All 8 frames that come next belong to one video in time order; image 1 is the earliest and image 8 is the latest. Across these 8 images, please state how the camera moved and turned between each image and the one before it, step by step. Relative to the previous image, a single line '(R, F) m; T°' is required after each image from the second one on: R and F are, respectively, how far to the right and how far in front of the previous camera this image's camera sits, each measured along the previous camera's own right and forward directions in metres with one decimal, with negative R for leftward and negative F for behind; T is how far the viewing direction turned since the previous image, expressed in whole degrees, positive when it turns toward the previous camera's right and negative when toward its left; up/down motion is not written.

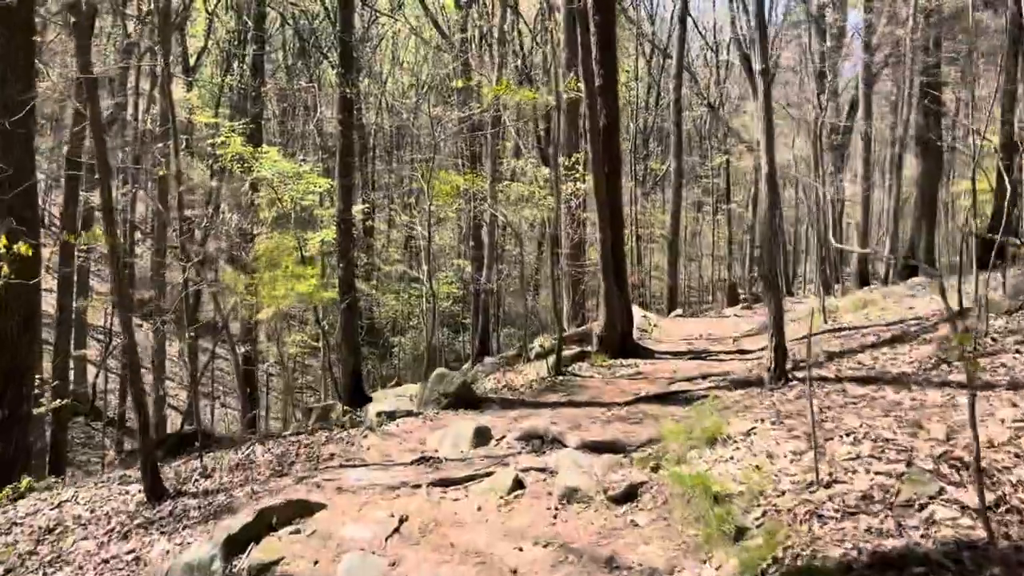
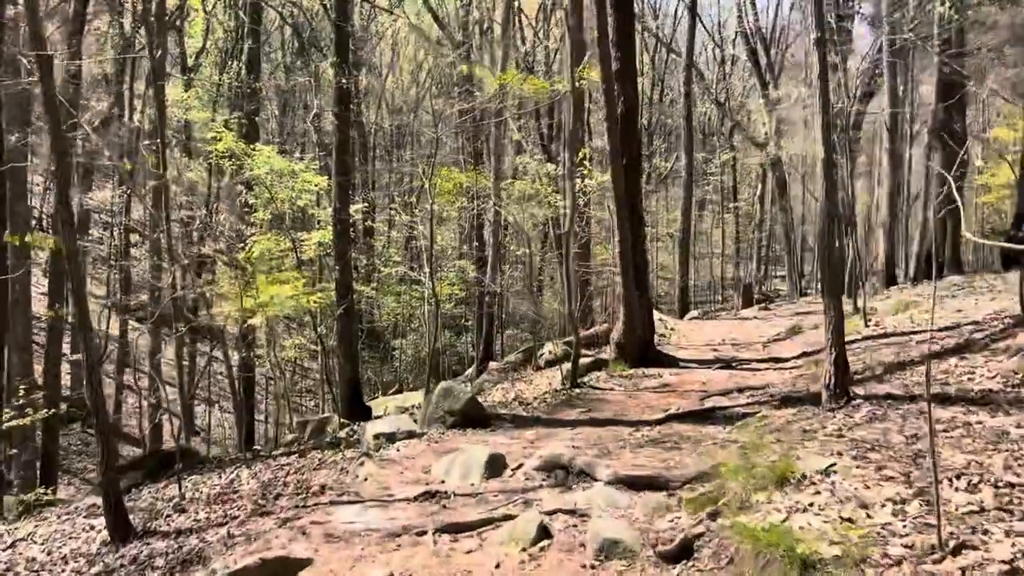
(-0.1, +0.8) m; 0°
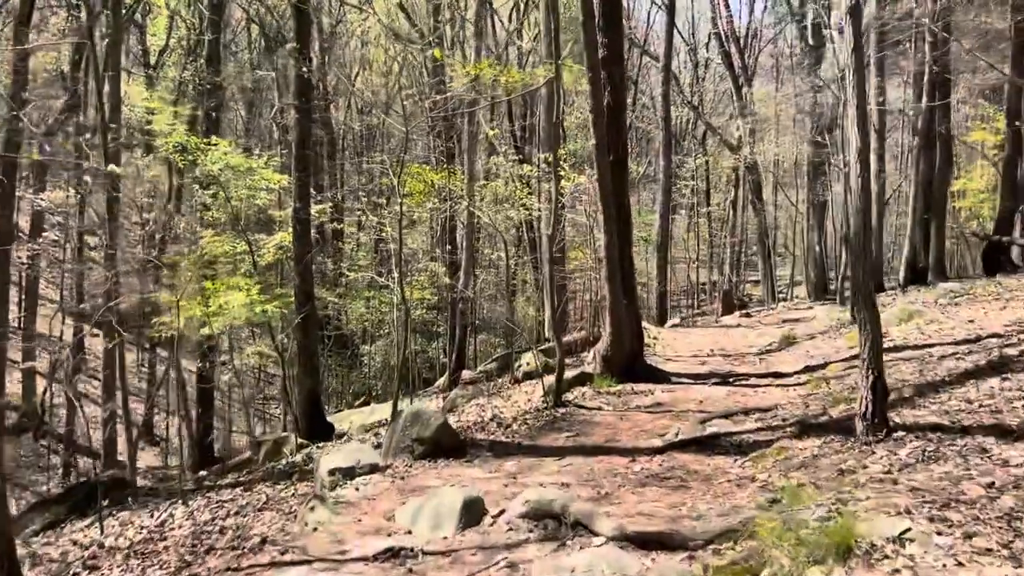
(0.0, +0.9) m; +2°
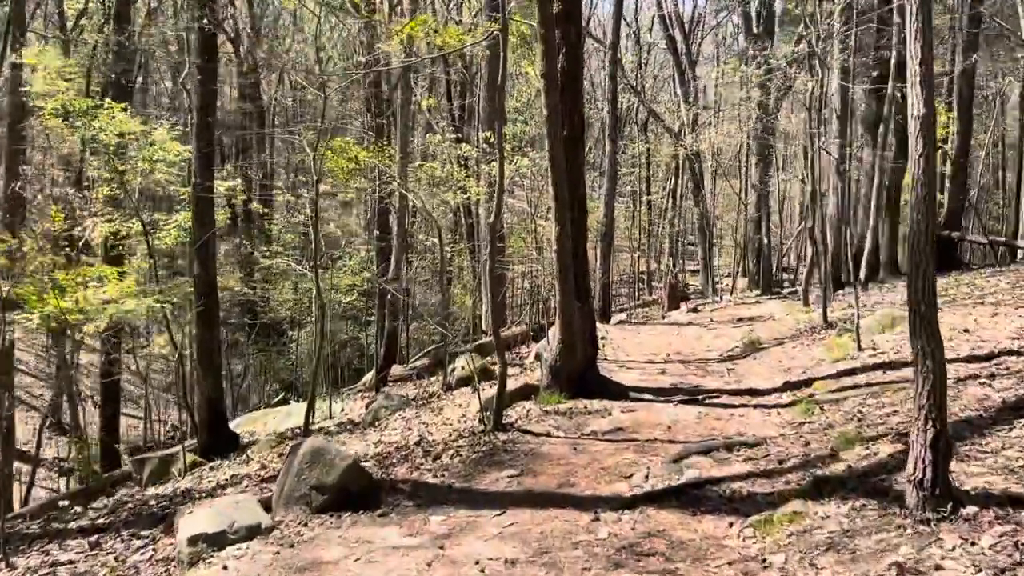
(0.0, +1.3) m; +5°
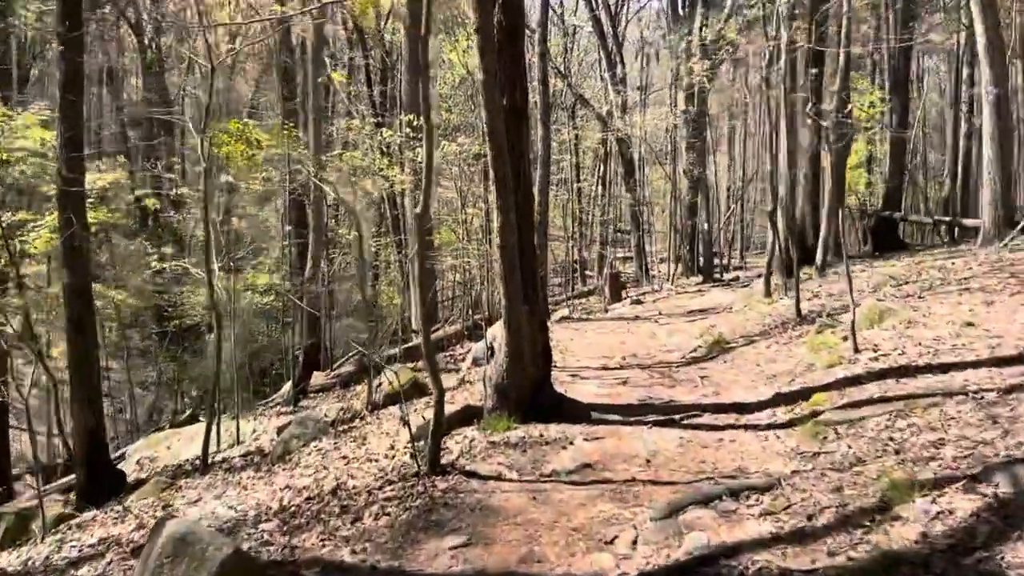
(0.0, +1.3) m; +5°
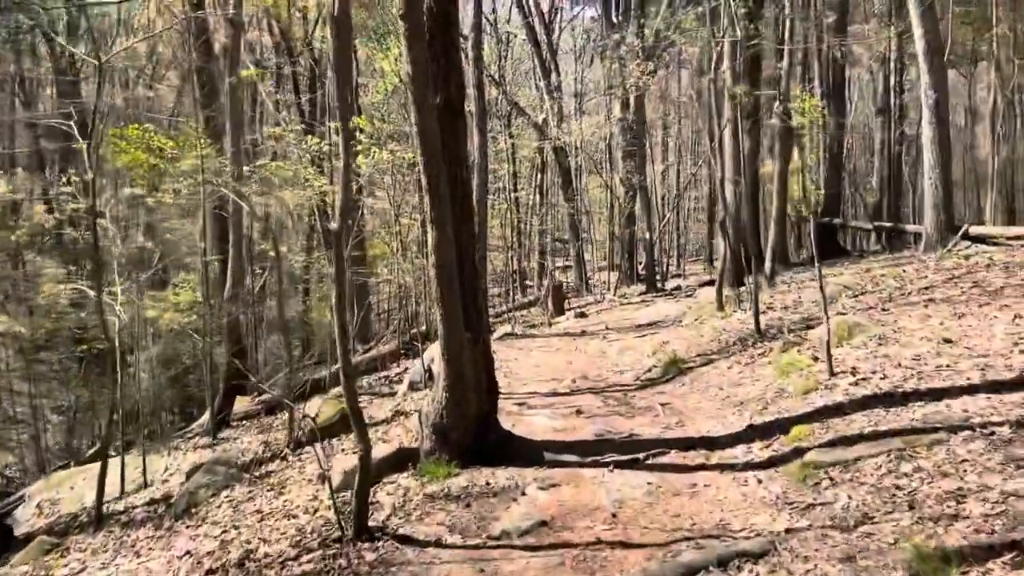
(0.0, +0.7) m; +4°
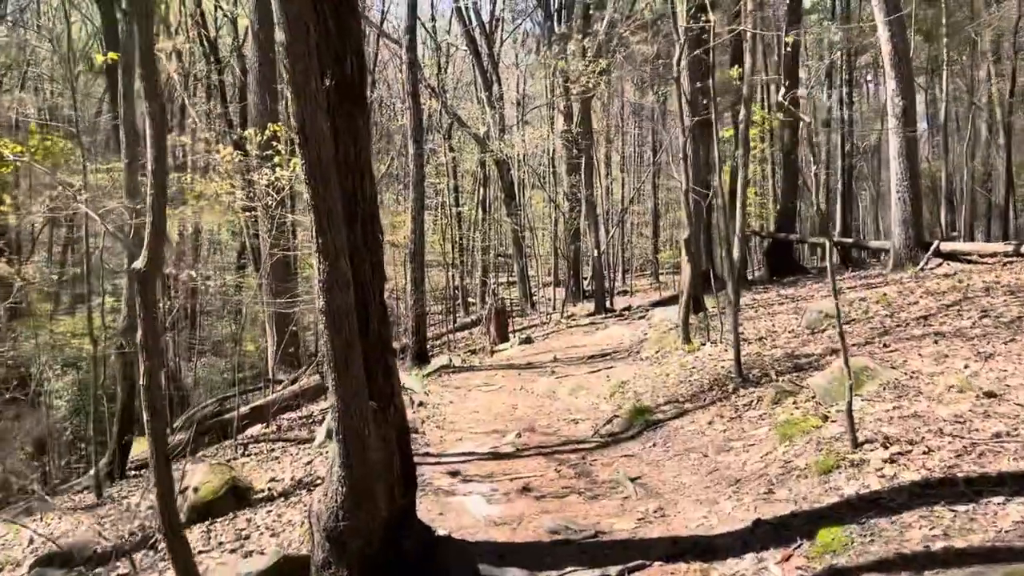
(+0.1, +1.4) m; +4°
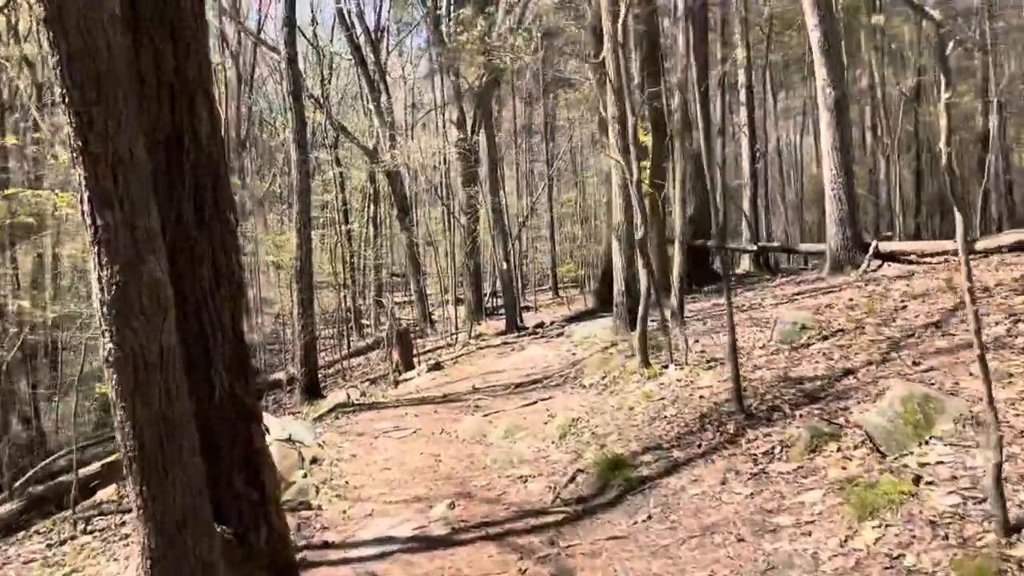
(-0.2, +1.7) m; +8°
